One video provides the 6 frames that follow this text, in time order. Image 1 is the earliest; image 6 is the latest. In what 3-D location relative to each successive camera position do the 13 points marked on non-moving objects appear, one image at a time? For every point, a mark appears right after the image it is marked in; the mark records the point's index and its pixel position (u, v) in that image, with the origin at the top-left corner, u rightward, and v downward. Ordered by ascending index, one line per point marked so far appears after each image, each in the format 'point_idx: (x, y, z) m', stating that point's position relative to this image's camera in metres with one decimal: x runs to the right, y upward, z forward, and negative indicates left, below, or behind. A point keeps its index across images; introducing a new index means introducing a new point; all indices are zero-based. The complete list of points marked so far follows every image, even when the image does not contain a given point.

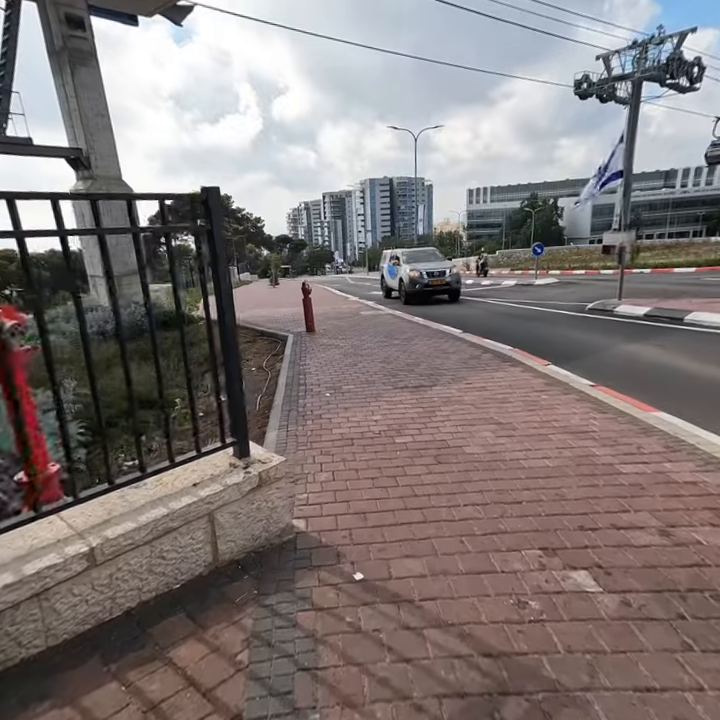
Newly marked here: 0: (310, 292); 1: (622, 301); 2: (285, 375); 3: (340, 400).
0: (-1.0, +1.3, +8.9) m
1: (+6.2, +1.4, +10.4) m
2: (-1.0, -0.2, +5.6) m
3: (-0.2, -0.4, +4.4) m
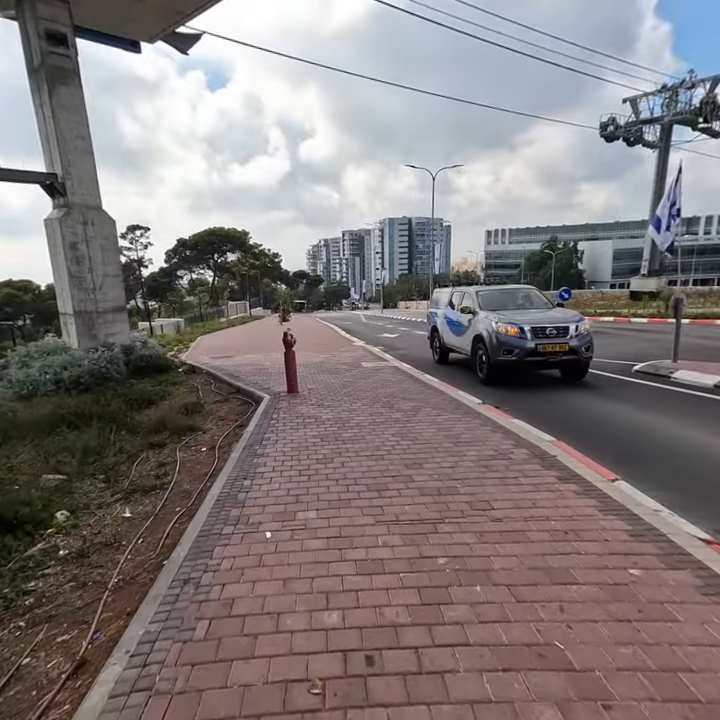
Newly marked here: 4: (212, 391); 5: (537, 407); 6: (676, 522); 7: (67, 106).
0: (-1.1, +0.2, +7.3) m
1: (+6.1, -0.1, +8.5) m
2: (-1.2, -1.1, +3.8) m
3: (-0.4, -1.2, +2.6) m
4: (-2.9, -0.6, +8.6) m
5: (+2.5, -0.7, +6.2) m
6: (+2.1, -1.1, +2.9) m
7: (-6.7, +5.8, +10.1) m
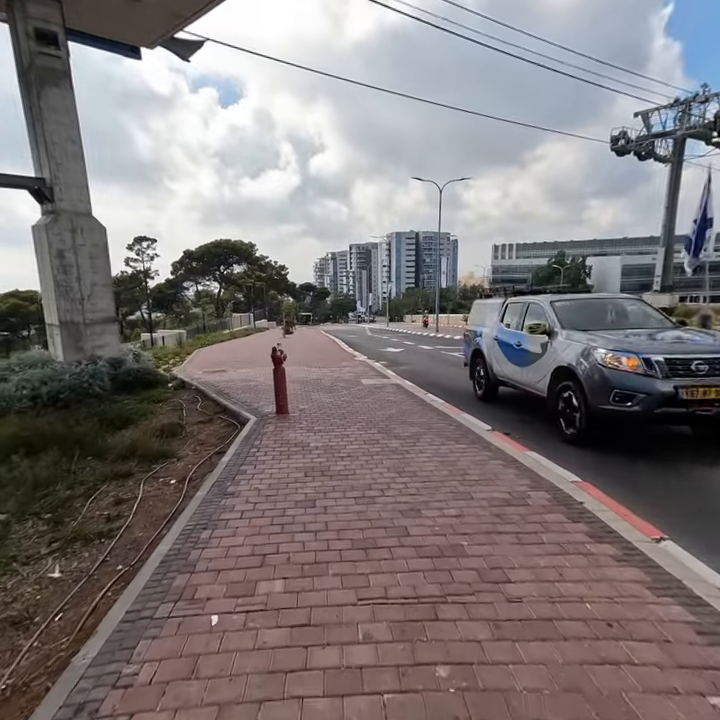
0: (-1.1, 0.0, +6.6) m
1: (+6.1, -0.4, +7.8) m
2: (-1.3, -1.2, +3.2) m
3: (-0.6, -1.3, +1.9) m
4: (-2.9, -0.9, +8.0) m
5: (+2.5, -0.9, +5.5) m
6: (+2.0, -1.3, +2.2) m
7: (-6.7, +5.5, +9.7) m
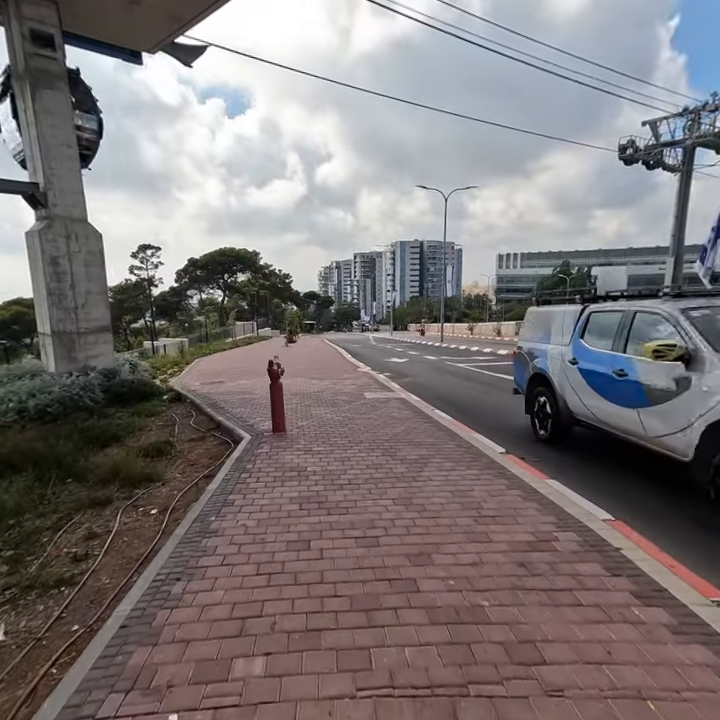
0: (-1.1, -0.2, +6.2) m
1: (+6.1, -0.7, +7.2) m
2: (-1.3, -1.4, +2.7) m
3: (-0.6, -1.4, +1.4) m
4: (-2.9, -1.1, +7.5) m
5: (+2.5, -1.1, +5.0) m
6: (+2.0, -1.4, +1.7) m
7: (-6.6, +5.3, +9.4) m
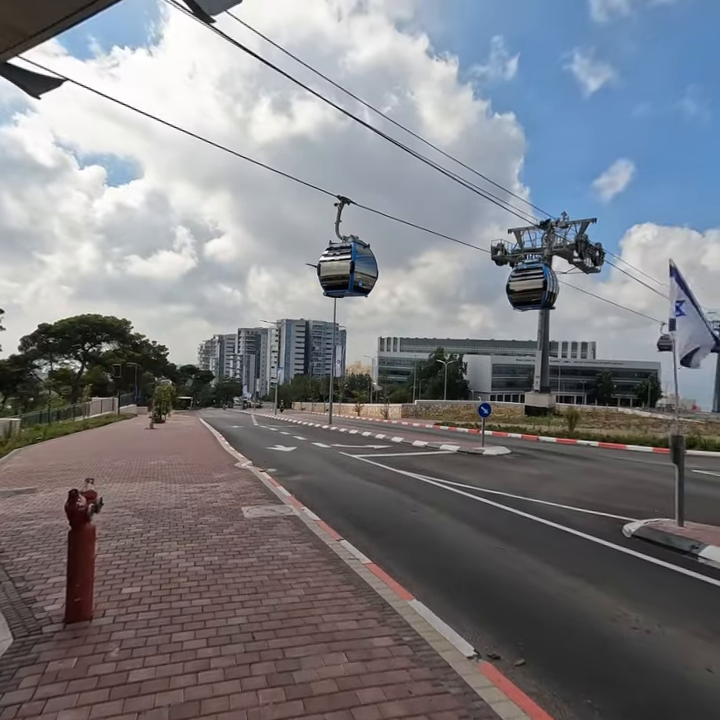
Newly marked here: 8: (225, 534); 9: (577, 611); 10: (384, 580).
0: (-2.2, -1.3, +3.5) m
1: (+4.6, -2.2, +6.3) m
2: (-1.4, -1.8, -0.1) m
3: (-0.4, -1.7, -1.1) m
4: (-4.2, -2.3, +4.2) m
5: (+1.6, -2.1, +3.1) m
6: (+2.0, -1.8, -0.2) m
7: (-8.3, +3.9, +6.1) m
8: (-1.9, -2.4, +6.2) m
9: (+1.9, -2.2, +3.9) m
10: (+0.2, -2.3, +4.6) m
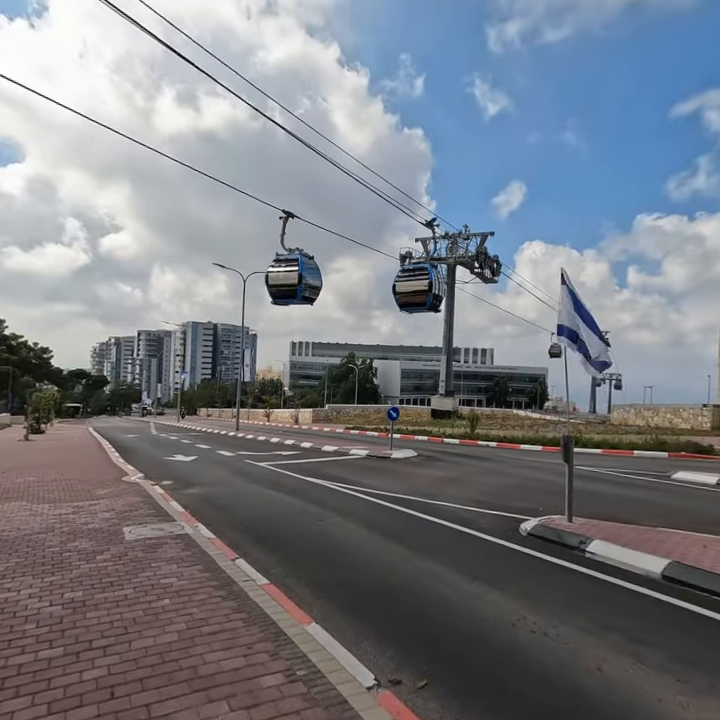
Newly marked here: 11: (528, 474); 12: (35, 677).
0: (-2.9, -1.2, +2.6) m
1: (+3.2, -2.3, +6.7) m
2: (-1.5, -1.7, -0.7) m
3: (-0.3, -1.6, -1.5) m
4: (-5.0, -2.3, +2.9) m
5: (+0.9, -2.1, +3.0) m
6: (+1.9, -1.8, -0.2) m
7: (-9.3, +4.0, +4.1) m
8: (-3.2, -2.4, +5.4) m
9: (+1.0, -2.2, +3.8) m
10: (-0.8, -2.3, +4.2) m
11: (+4.4, -2.7, +11.4) m
12: (-2.2, -2.1, +3.0) m
